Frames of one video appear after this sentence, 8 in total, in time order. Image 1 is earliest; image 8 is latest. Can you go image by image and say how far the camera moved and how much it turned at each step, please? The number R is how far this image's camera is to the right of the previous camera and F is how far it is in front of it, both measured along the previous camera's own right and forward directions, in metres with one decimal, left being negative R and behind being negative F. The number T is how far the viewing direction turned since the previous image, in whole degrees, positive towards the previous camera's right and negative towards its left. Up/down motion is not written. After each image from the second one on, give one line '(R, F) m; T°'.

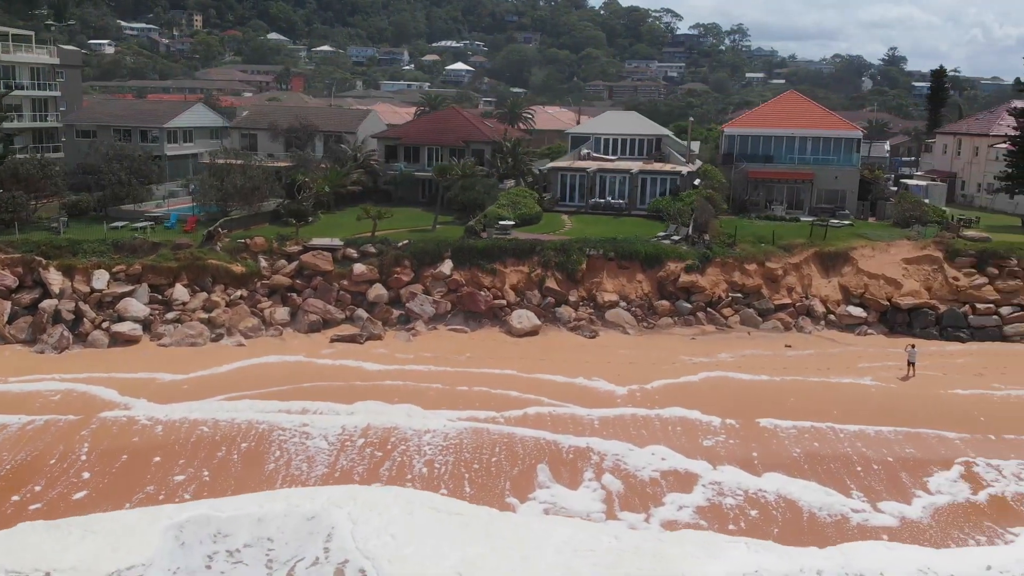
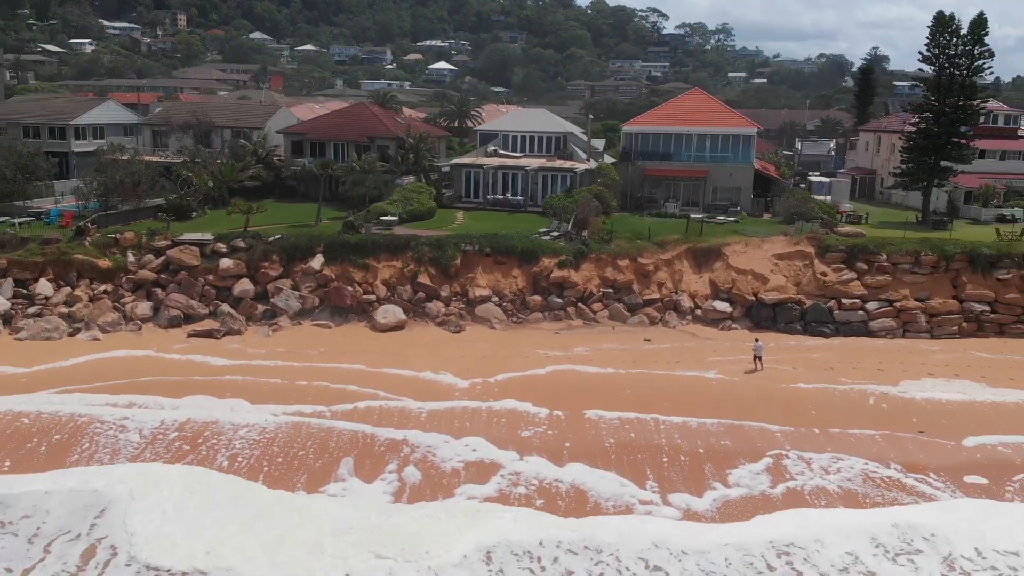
(+4.0, 0.0) m; 0°
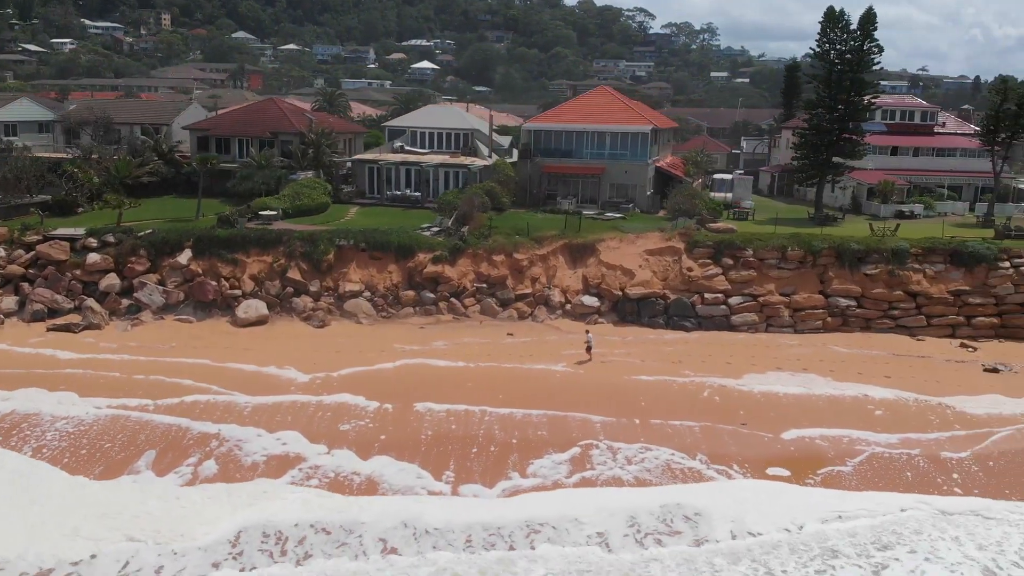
(+4.0, -0.1) m; 0°
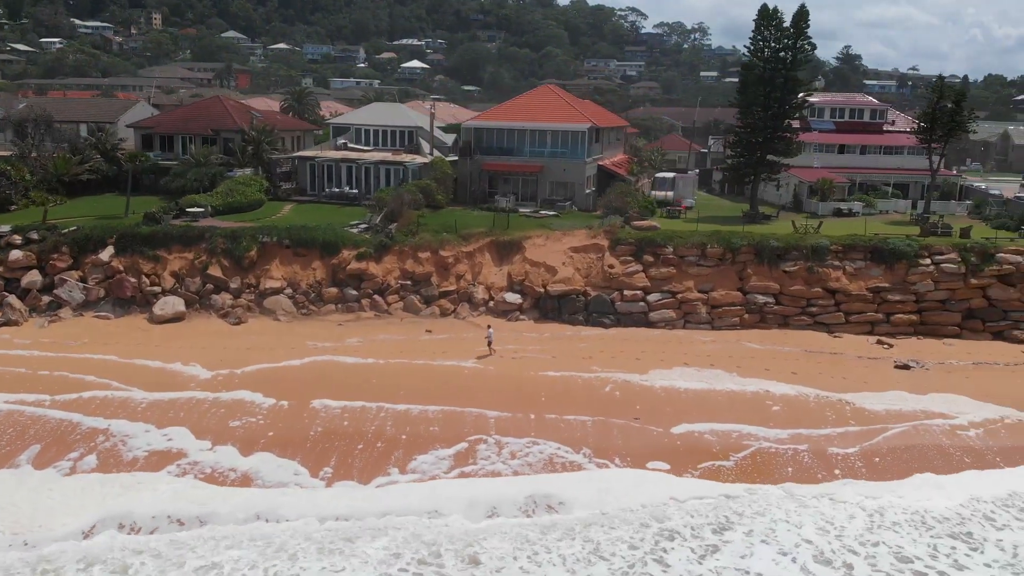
(+2.5, -0.1) m; 0°
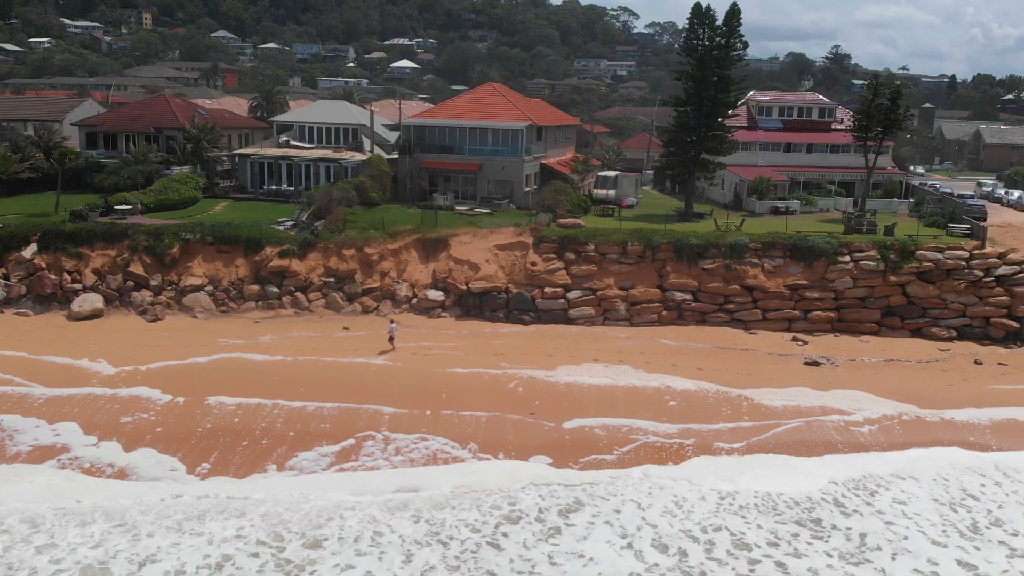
(+2.5, -0.1) m; 0°
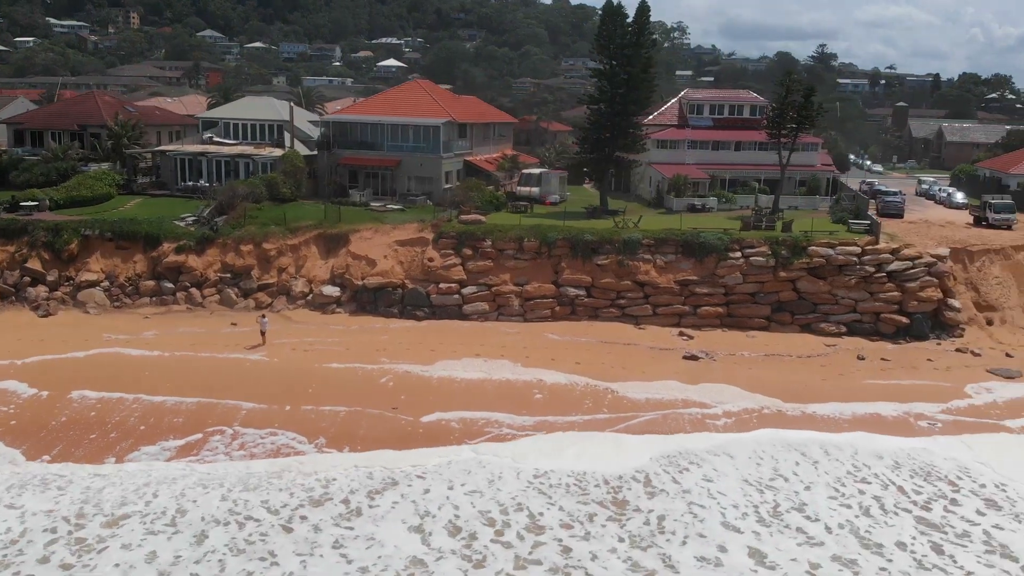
(+3.3, -0.1) m; 0°
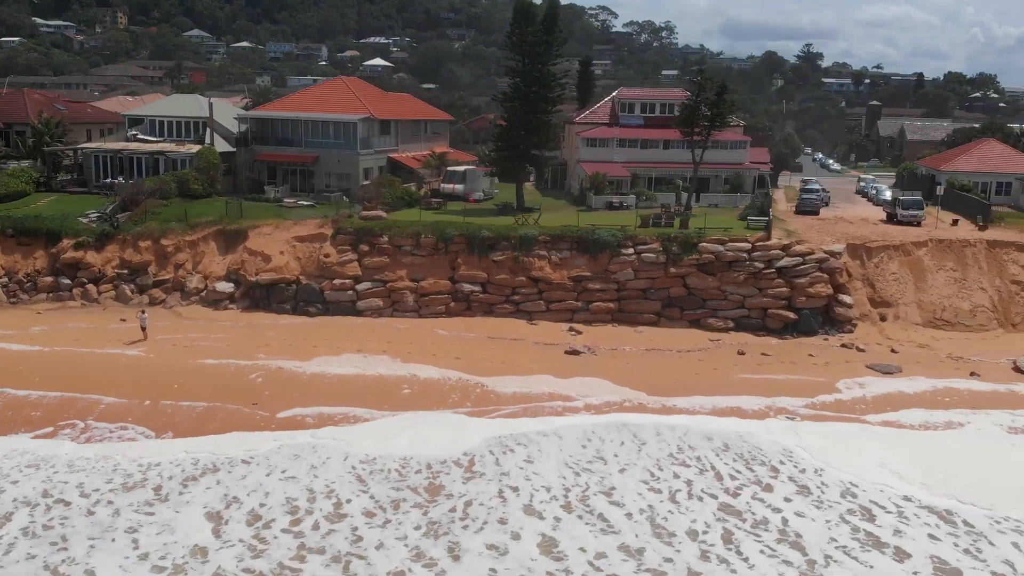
(+3.3, -0.1) m; 0°
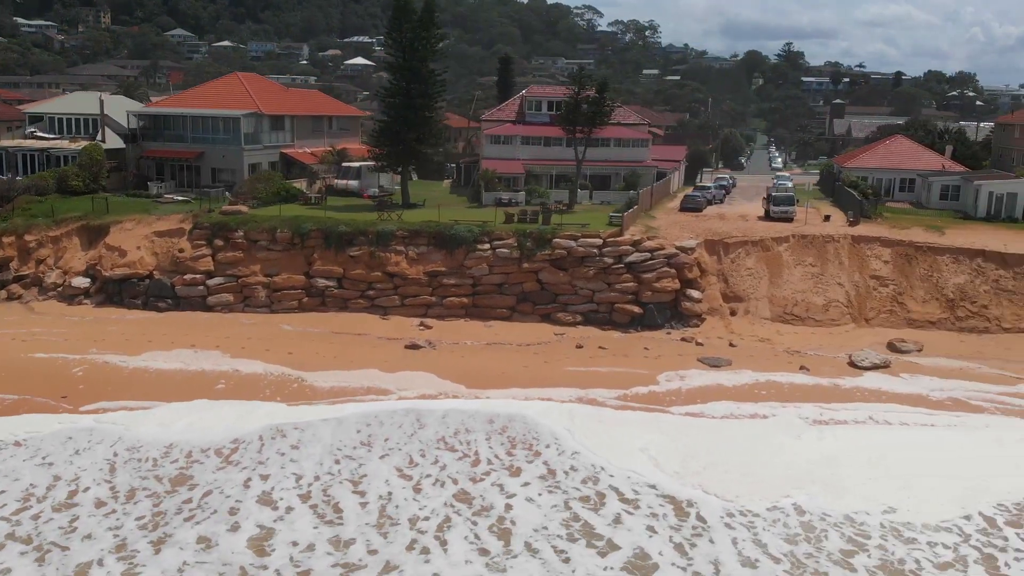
(+4.6, -0.1) m; 0°
